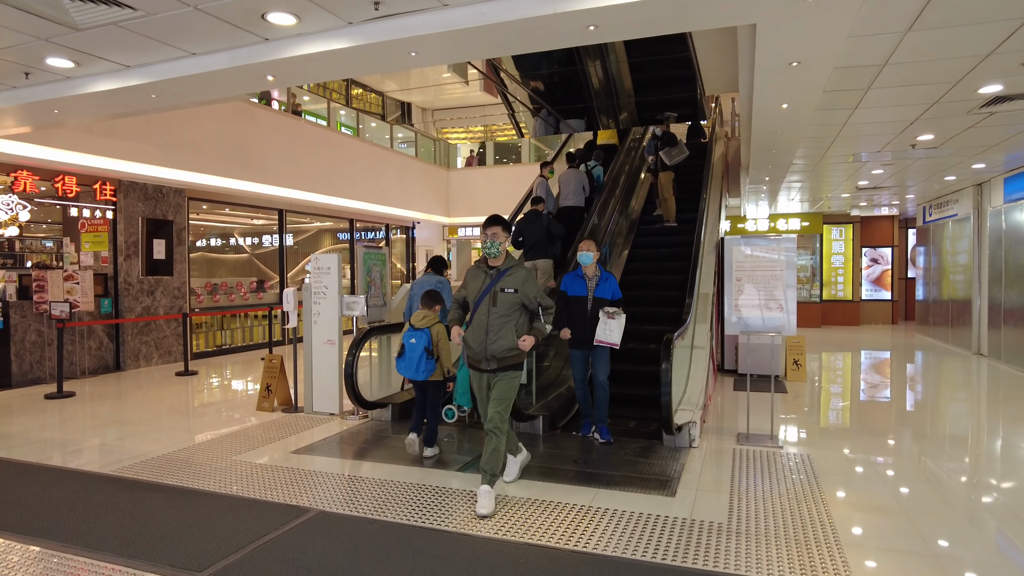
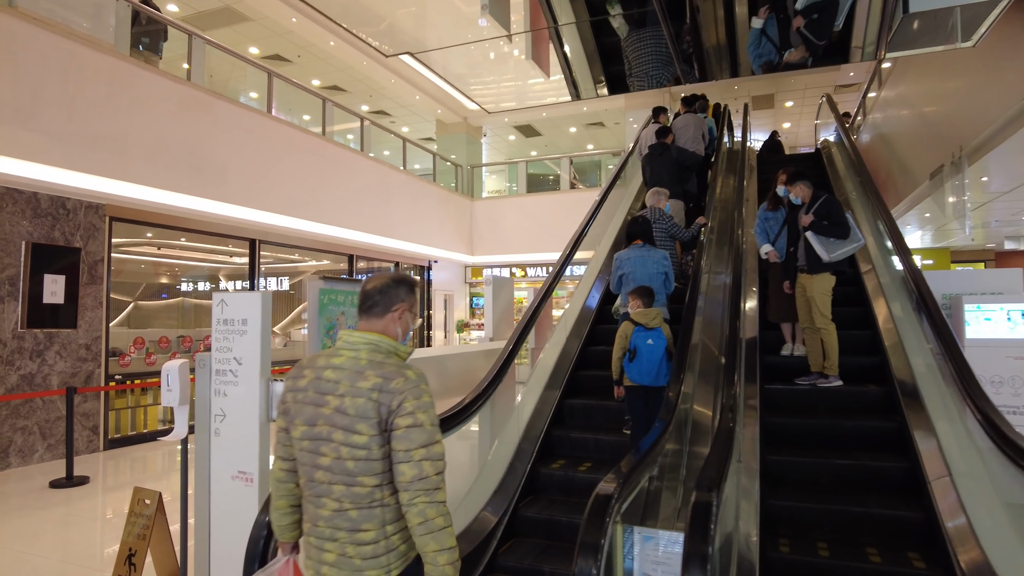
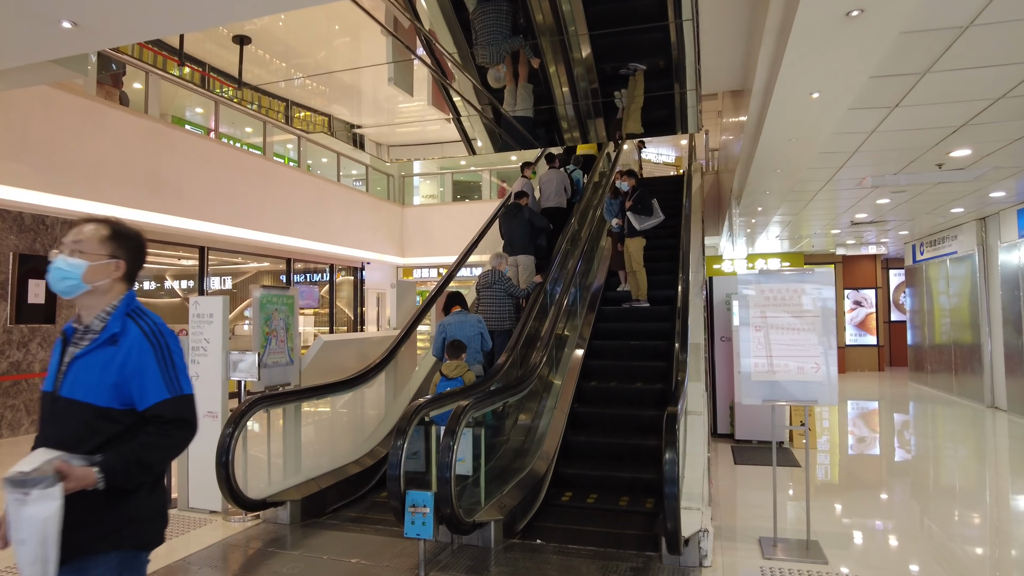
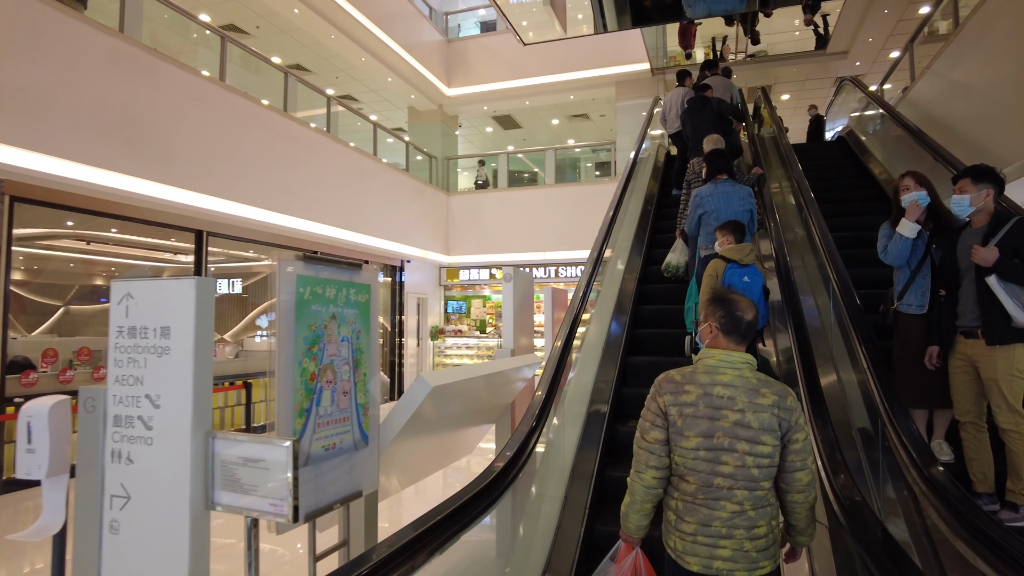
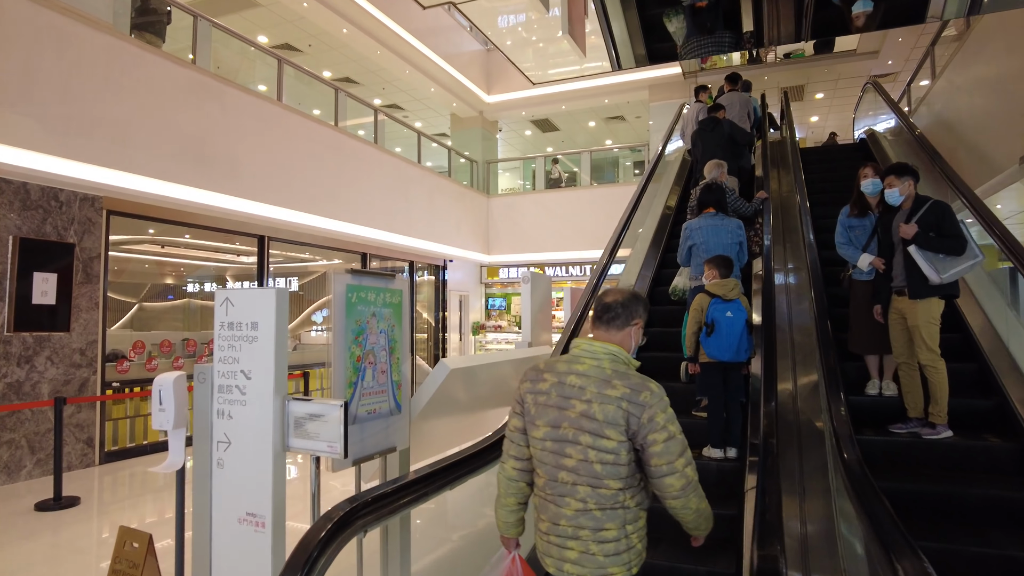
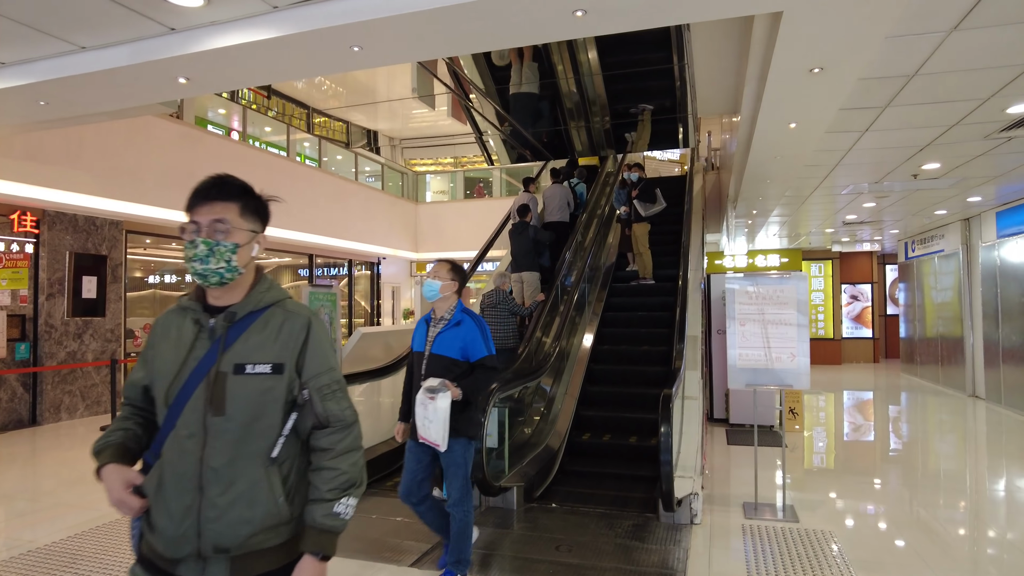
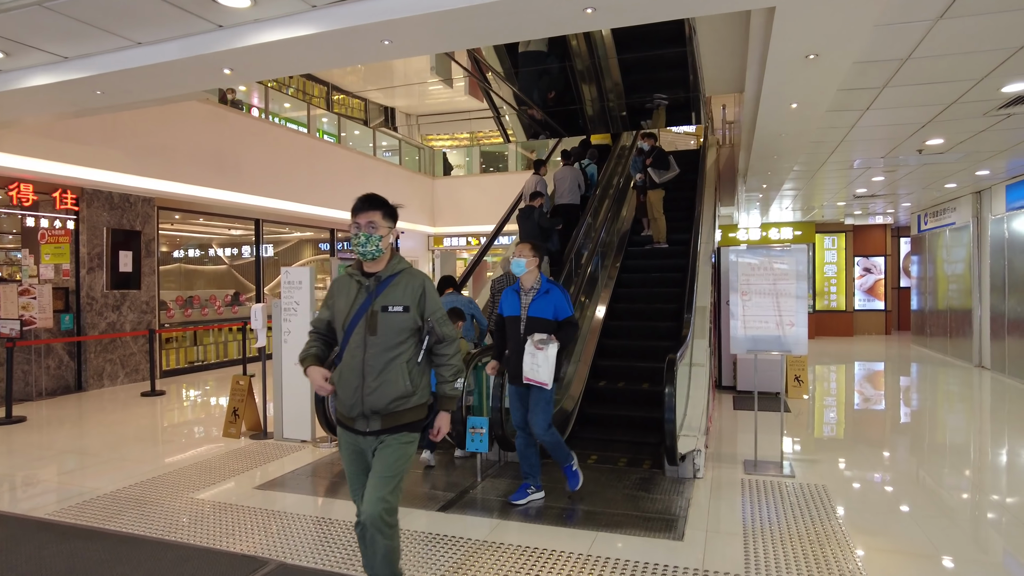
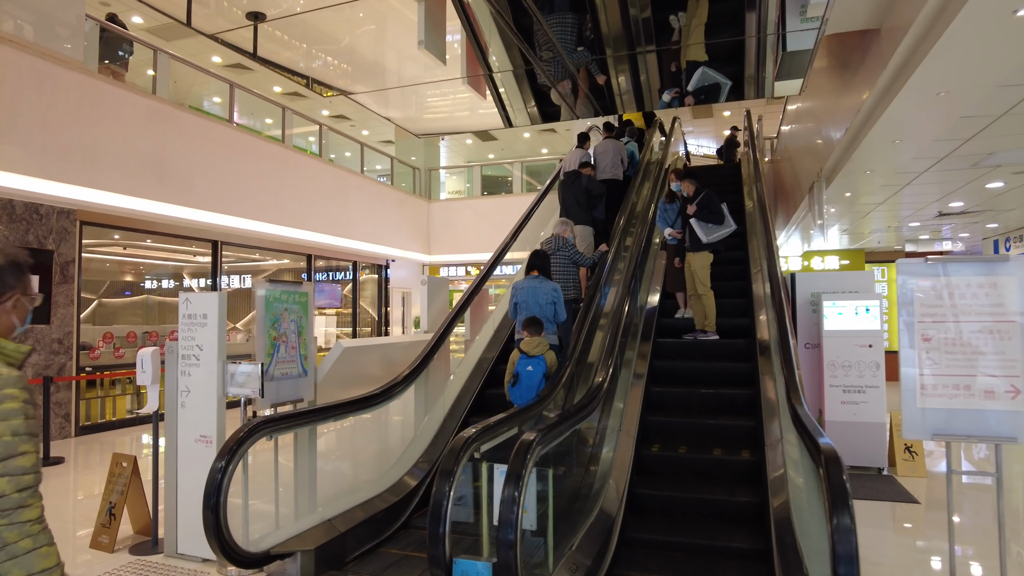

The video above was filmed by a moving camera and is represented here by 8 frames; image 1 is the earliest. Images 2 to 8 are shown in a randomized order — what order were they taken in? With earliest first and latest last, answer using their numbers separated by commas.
7, 6, 3, 8, 2, 5, 4
